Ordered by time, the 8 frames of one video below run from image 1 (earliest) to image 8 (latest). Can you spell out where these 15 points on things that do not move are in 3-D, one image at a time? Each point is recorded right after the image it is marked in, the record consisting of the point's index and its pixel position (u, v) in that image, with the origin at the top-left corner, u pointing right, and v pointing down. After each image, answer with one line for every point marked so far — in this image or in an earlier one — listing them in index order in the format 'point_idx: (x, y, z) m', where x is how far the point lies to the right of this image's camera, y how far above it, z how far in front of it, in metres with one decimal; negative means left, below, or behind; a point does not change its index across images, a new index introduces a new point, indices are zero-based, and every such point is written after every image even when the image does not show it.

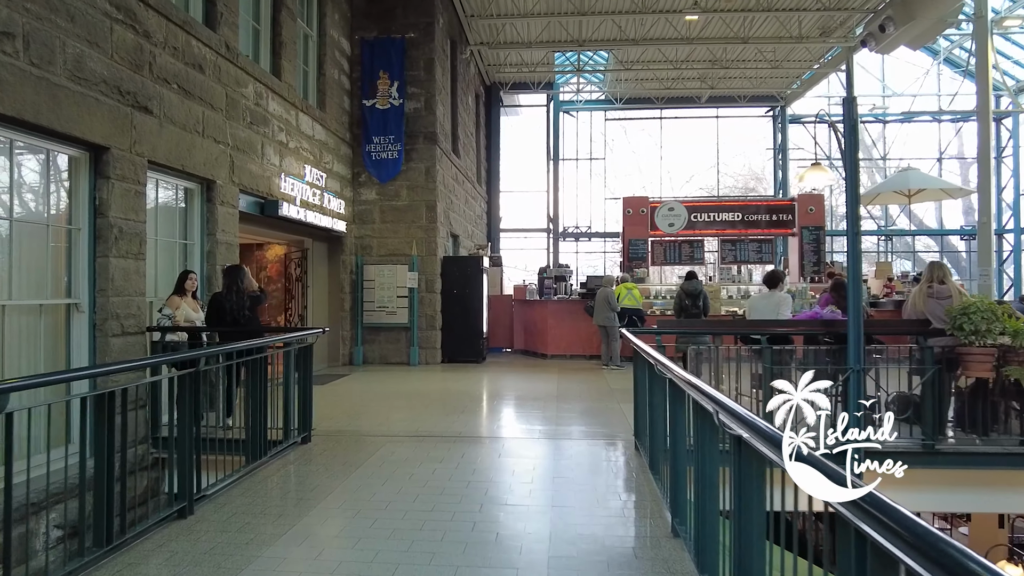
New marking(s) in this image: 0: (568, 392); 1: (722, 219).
0: (+0.7, -1.3, +7.9) m
1: (+4.0, +1.3, +12.6) m
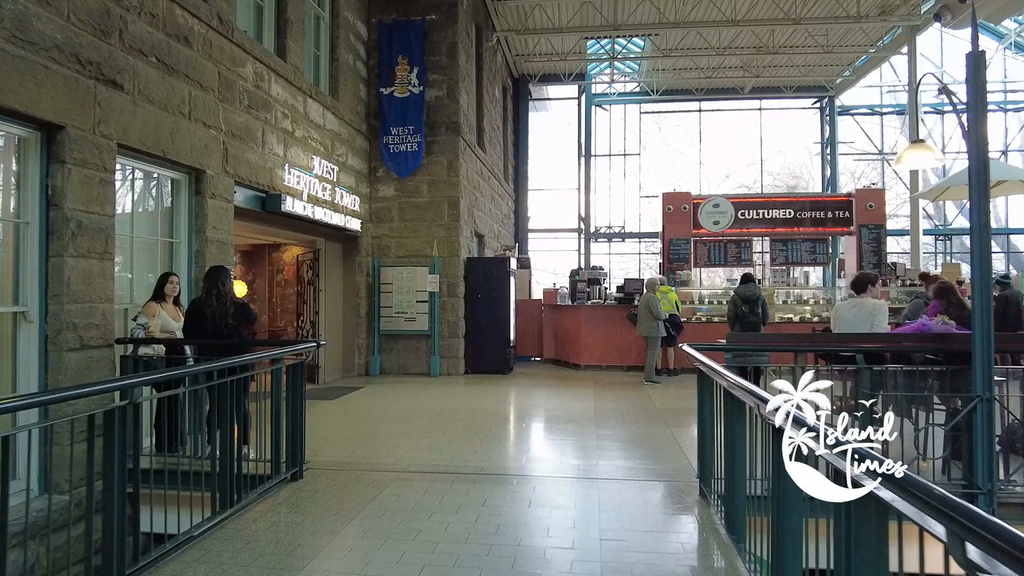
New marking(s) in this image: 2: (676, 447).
0: (+1.0, -1.3, +7.0) m
1: (+4.5, +1.3, +11.6) m
2: (+1.4, -1.3, +5.5) m
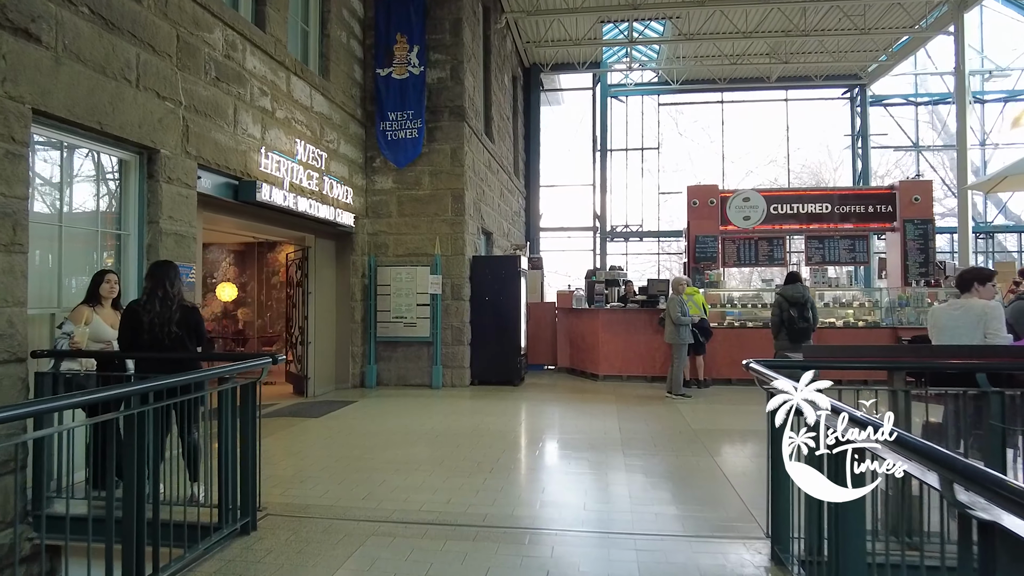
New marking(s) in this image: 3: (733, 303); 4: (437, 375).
0: (+1.1, -1.3, +6.0) m
1: (+4.7, +1.2, +10.5) m
2: (+1.4, -1.3, +4.5) m
3: (+3.0, -0.2, +9.2) m
4: (-0.9, -1.1, +8.4) m
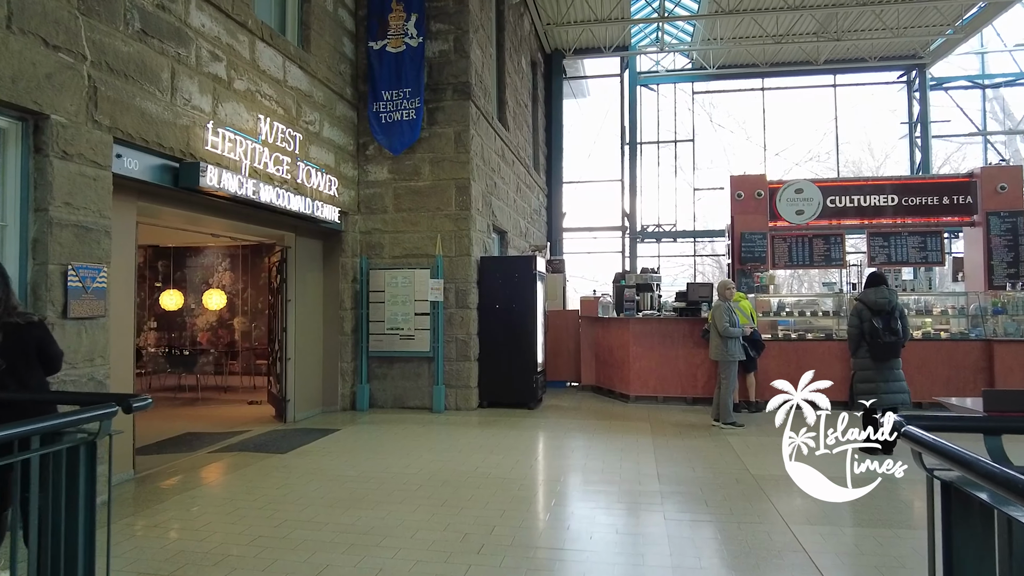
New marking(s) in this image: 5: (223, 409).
0: (+1.1, -1.4, +4.7) m
1: (+4.9, +1.2, +9.1) m
2: (+1.4, -1.4, +3.2) m
3: (+3.2, -0.3, +7.8) m
4: (-0.8, -1.2, +7.2) m
5: (-3.7, -1.5, +8.4) m
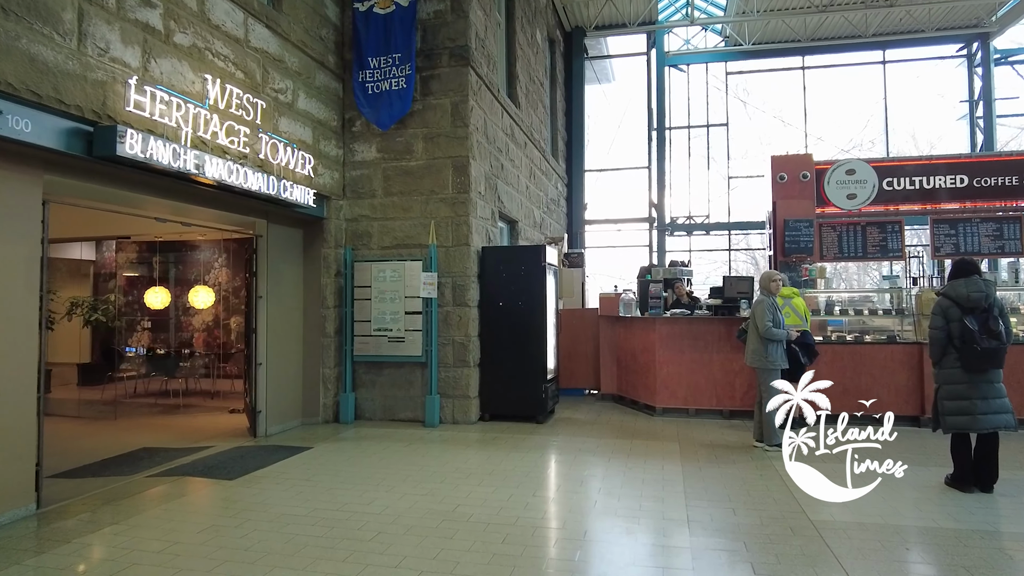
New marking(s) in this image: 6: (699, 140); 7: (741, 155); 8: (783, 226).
0: (+1.1, -1.3, +3.7) m
1: (+5.0, +1.2, +7.9) m
2: (+1.3, -1.3, +2.2) m
3: (+3.2, -0.2, +6.6) m
4: (-0.7, -1.1, +6.2) m
5: (-3.6, -1.5, +7.5) m
6: (+3.9, +3.1, +14.0) m
7: (+4.8, +2.8, +13.9) m
8: (+3.3, +0.8, +8.1) m
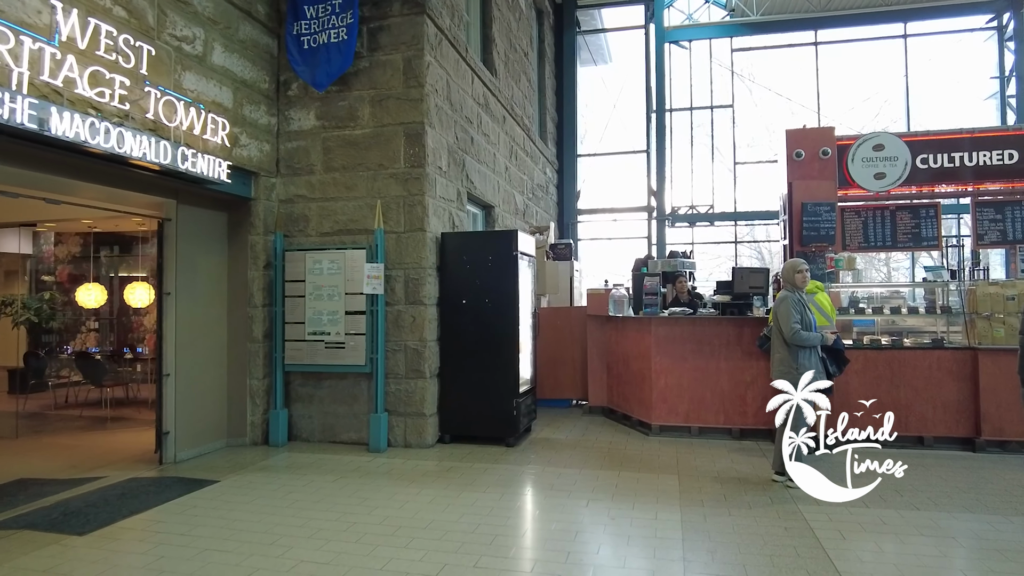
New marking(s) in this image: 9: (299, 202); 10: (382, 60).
0: (+0.8, -1.3, +2.5) m
1: (+4.7, +1.3, +6.7) m
2: (+1.0, -1.3, +1.0) m
3: (+3.0, -0.2, +5.5) m
4: (-1.0, -1.1, +5.1) m
5: (-3.8, -1.4, +6.5) m
6: (+3.7, +3.2, +12.9) m
7: (+4.5, +2.9, +12.7) m
8: (+3.0, +0.8, +7.0) m
9: (-1.8, +0.7, +5.6) m
10: (-1.1, +1.9, +5.4) m
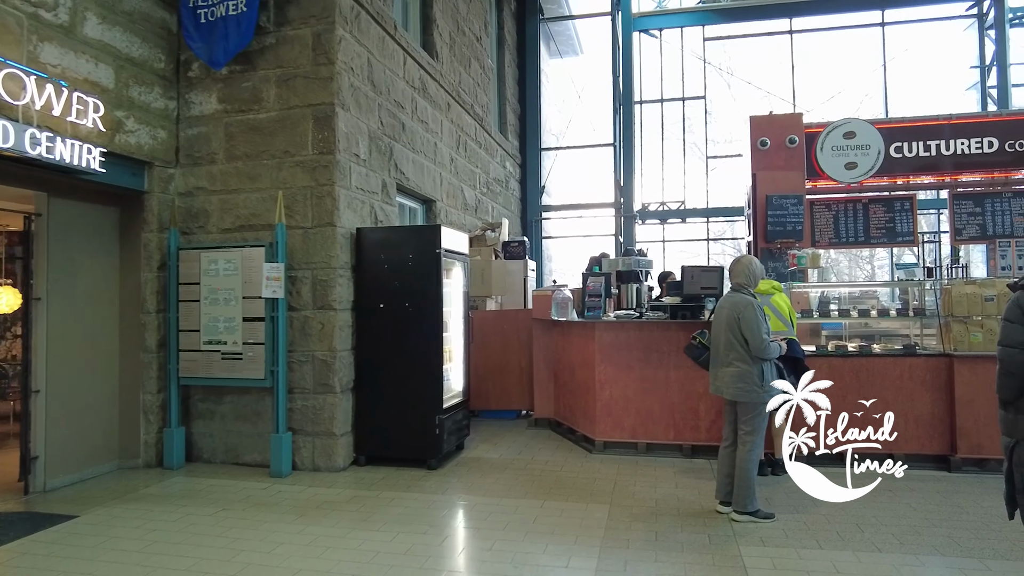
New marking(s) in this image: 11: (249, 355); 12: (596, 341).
0: (+0.3, -1.3, +2.0) m
1: (+4.2, +1.3, +6.2) m
2: (+0.5, -1.3, +0.5) m
3: (+2.4, -0.2, +4.9) m
4: (-1.6, -1.1, +4.5) m
5: (-4.4, -1.5, +5.8) m
6: (+3.0, +3.2, +12.3) m
7: (+3.9, +2.9, +12.2) m
8: (+2.5, +0.8, +6.5) m
9: (-2.3, +0.7, +5.0) m
10: (-1.6, +1.8, +4.8) m
11: (-1.8, -0.5, +4.7) m
12: (+0.6, -0.4, +5.0) m
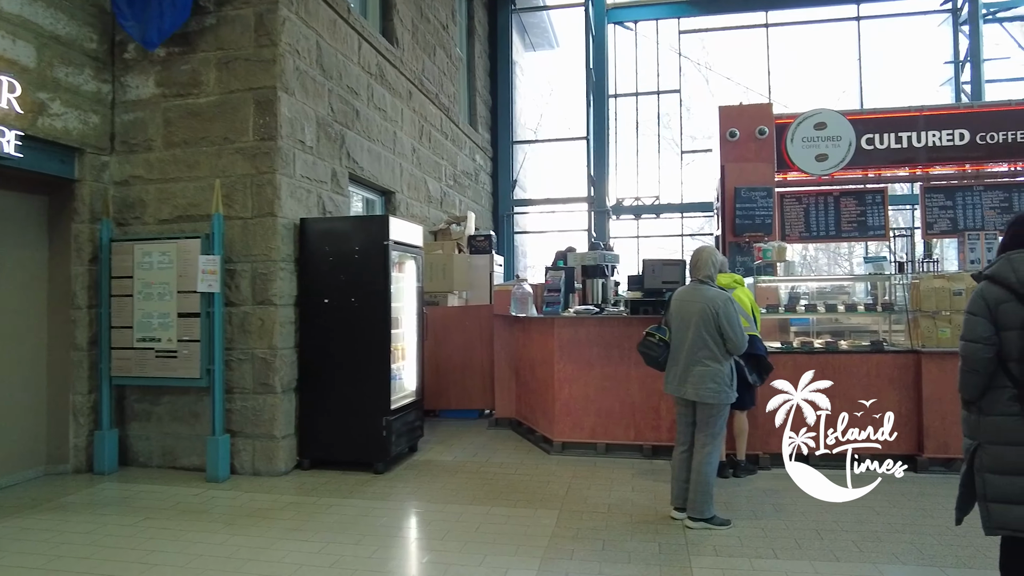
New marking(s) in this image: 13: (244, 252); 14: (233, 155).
0: (0.0, -1.2, +1.8) m
1: (+3.8, +1.4, +6.1) m
2: (+0.3, -1.2, +0.3) m
3: (+2.1, -0.1, +4.8) m
4: (-1.9, -1.1, +4.3) m
5: (-4.7, -1.4, +5.5) m
6: (+2.5, +3.3, +12.2) m
7: (+3.4, +2.9, +12.0) m
8: (+2.1, +0.9, +6.3) m
9: (-2.7, +0.7, +4.7) m
10: (-1.9, +1.9, +4.6) m
11: (-2.1, -0.4, +4.4) m
12: (+0.3, -0.4, +4.8) m
13: (-1.8, +0.2, +4.5) m
14: (-1.9, +0.9, +4.5) m
